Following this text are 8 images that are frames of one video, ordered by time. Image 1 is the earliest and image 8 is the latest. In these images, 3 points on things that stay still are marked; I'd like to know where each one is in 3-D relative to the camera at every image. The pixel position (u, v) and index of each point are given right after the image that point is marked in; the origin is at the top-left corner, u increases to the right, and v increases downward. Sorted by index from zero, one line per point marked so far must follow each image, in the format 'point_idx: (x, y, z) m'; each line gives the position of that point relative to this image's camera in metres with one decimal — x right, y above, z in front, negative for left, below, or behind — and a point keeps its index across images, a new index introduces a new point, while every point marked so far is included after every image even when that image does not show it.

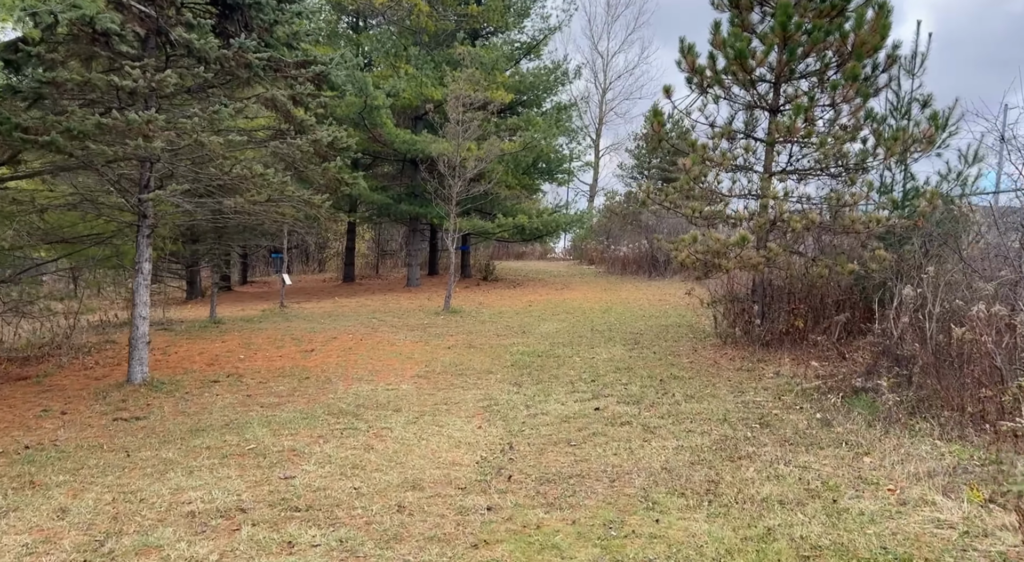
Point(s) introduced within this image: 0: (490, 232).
0: (-0.5, +1.1, +16.2) m
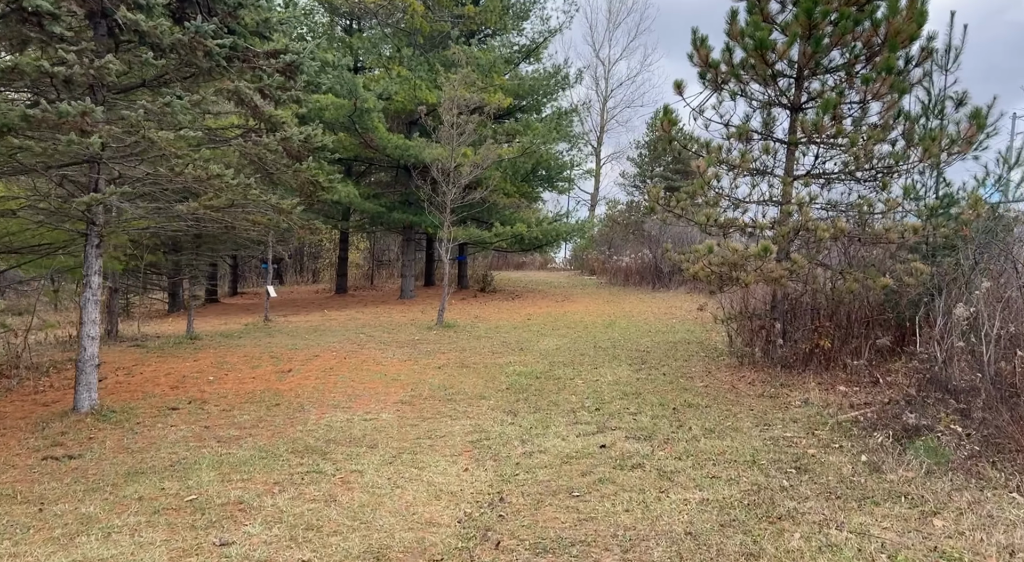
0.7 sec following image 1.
0: (-0.5, +0.8, +15.4) m
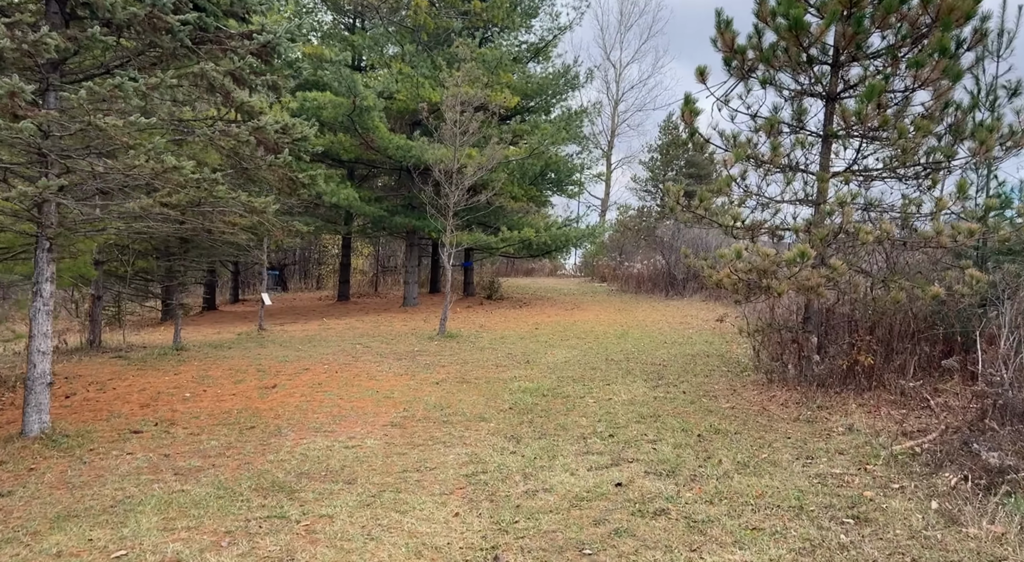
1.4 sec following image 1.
0: (-0.4, +0.7, +14.8) m
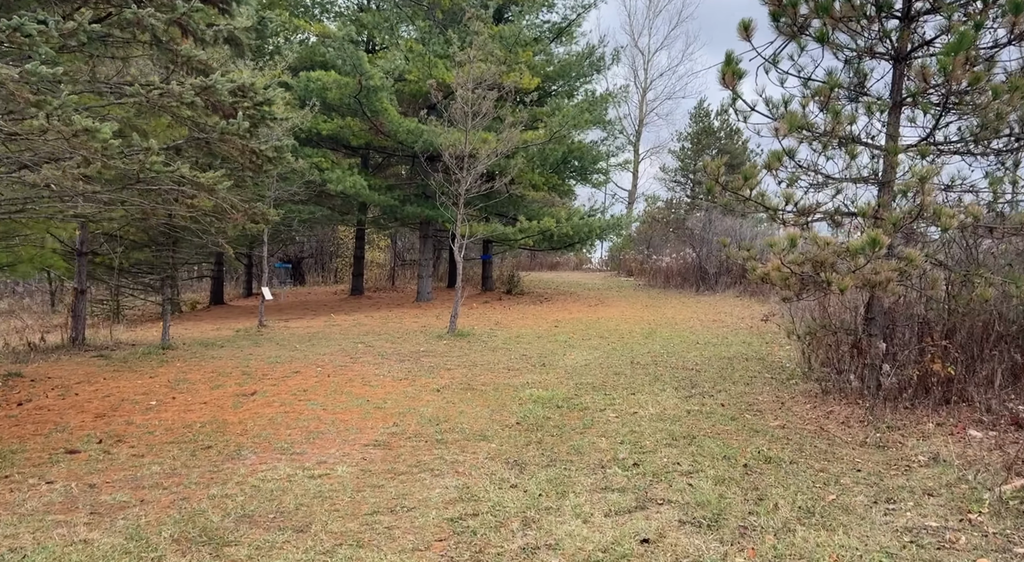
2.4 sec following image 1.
0: (0.0, +0.8, +13.8) m
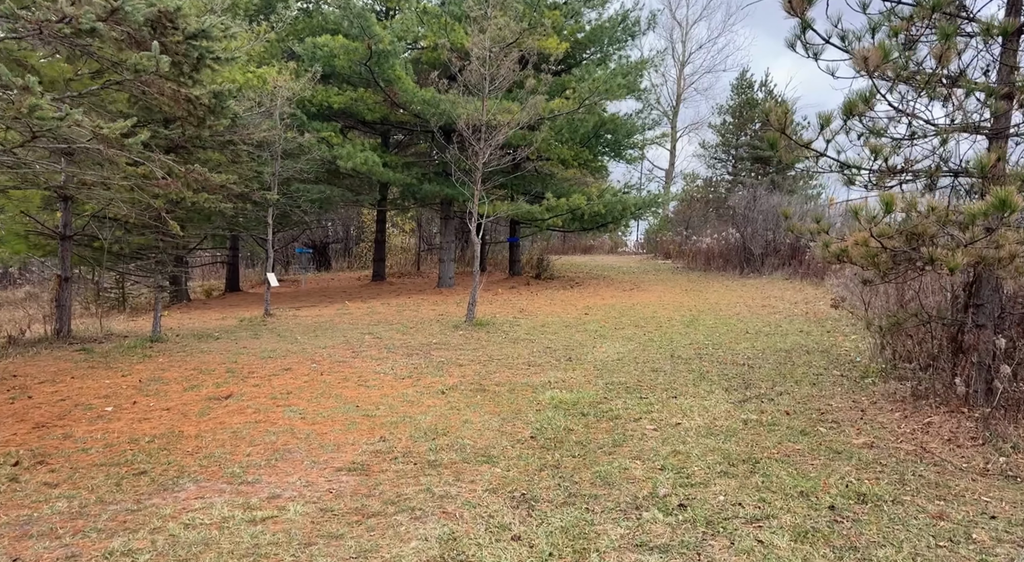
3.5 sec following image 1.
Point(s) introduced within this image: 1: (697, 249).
0: (+0.4, +1.1, +12.7) m
1: (+4.4, +0.8, +18.5) m
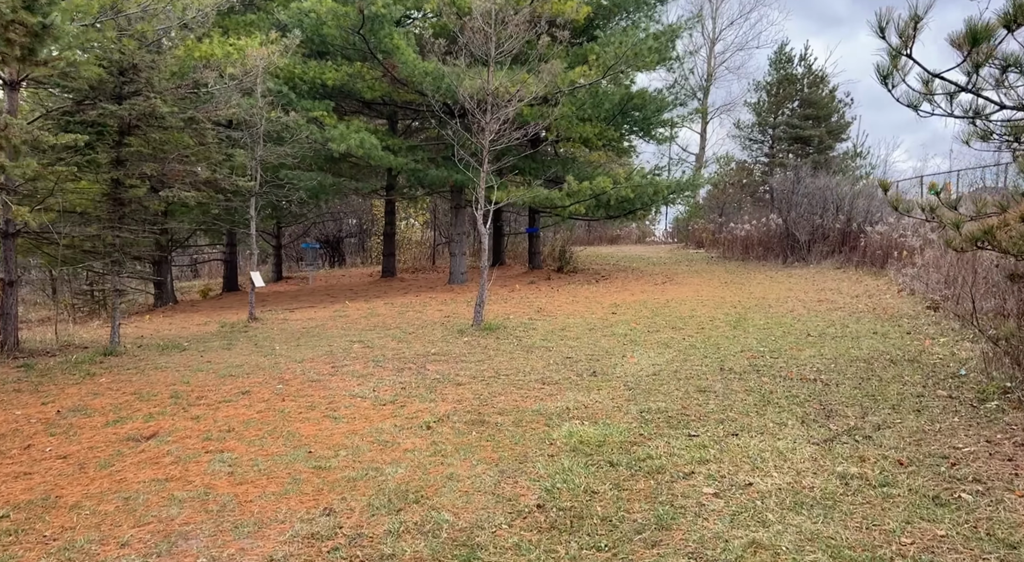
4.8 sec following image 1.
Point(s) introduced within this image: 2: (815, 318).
0: (+0.7, +1.2, +11.4) m
1: (+4.9, +1.0, +17.0) m
2: (+3.2, -0.4, +8.1) m
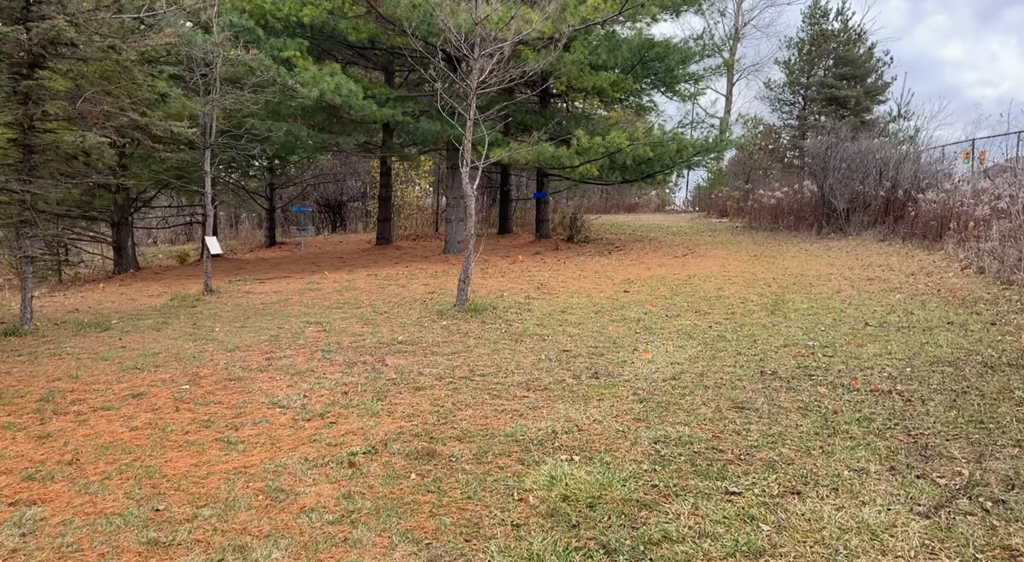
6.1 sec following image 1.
0: (+0.7, +1.5, +9.9) m
1: (+5.0, +1.5, +15.5) m
2: (+3.1, -0.2, +6.7) m
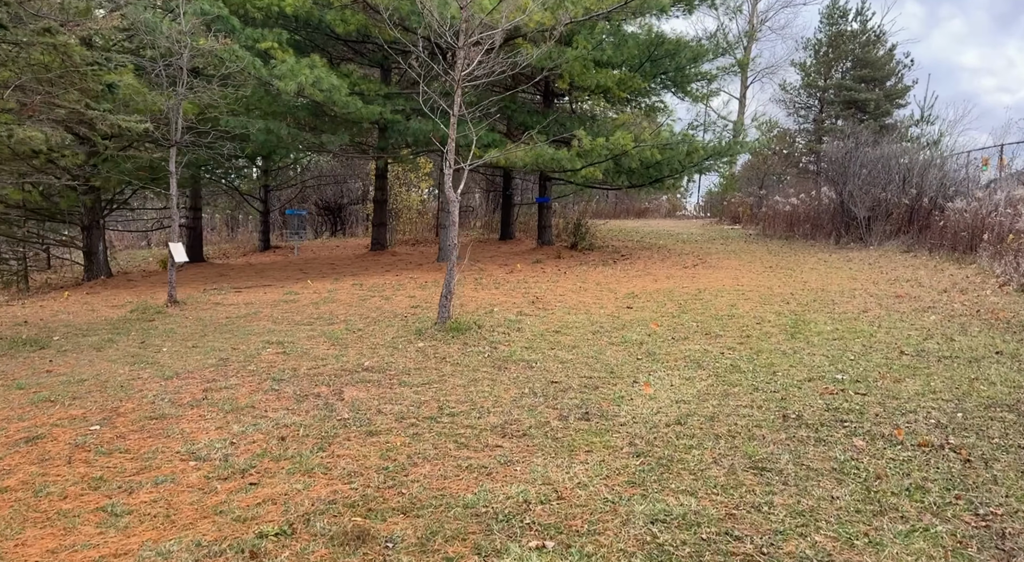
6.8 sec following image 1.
0: (+0.6, +1.4, +9.2) m
1: (+5.1, +1.3, +14.7) m
2: (+3.0, -0.3, +5.9) m
